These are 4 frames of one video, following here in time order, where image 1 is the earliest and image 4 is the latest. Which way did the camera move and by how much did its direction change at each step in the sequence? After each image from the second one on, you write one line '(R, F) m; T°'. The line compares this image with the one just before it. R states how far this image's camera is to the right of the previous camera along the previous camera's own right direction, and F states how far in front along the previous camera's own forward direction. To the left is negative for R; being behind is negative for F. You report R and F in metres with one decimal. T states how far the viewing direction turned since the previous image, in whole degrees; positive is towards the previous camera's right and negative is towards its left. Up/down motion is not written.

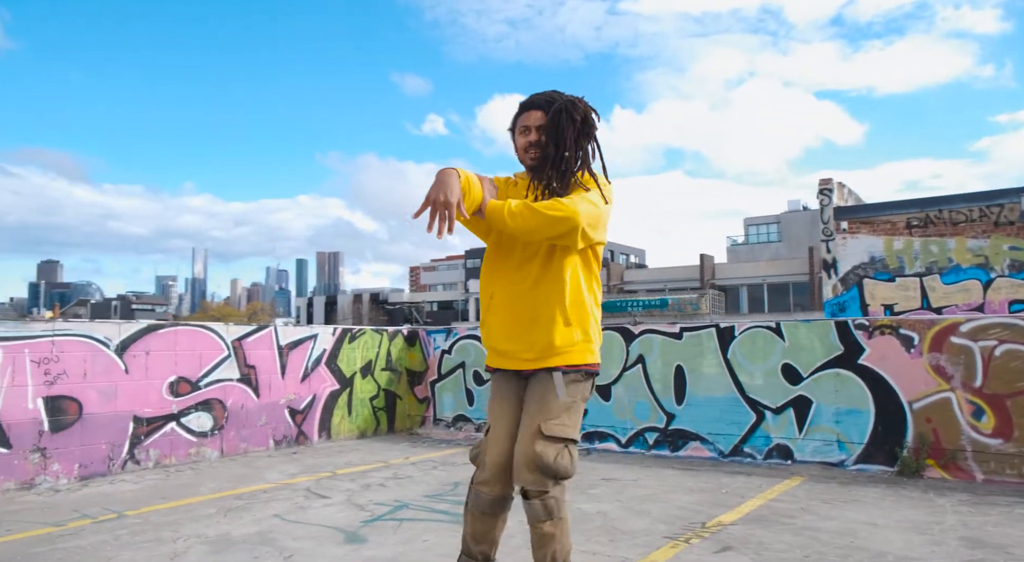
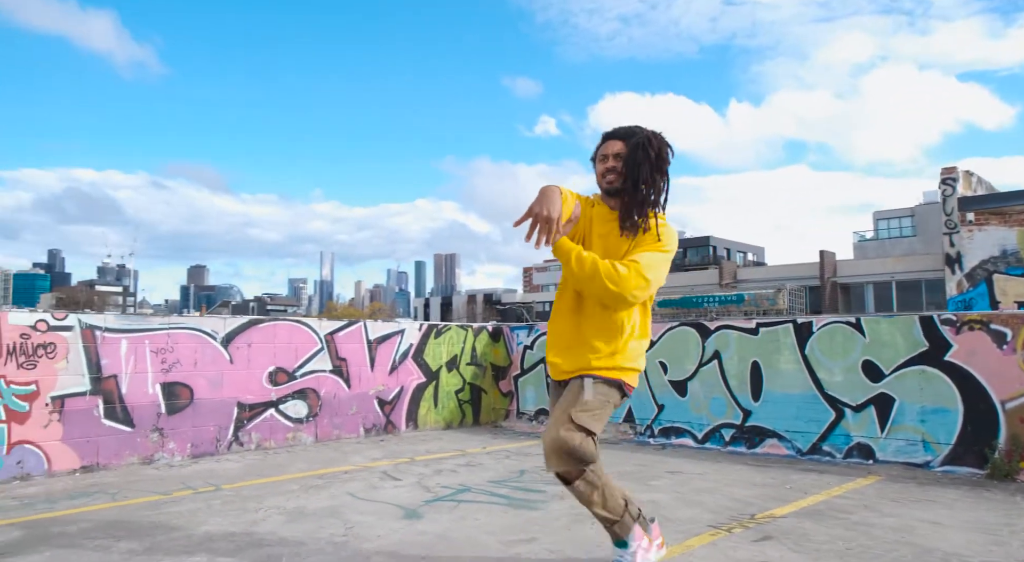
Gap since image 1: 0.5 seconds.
(+0.5, -0.2) m; -9°
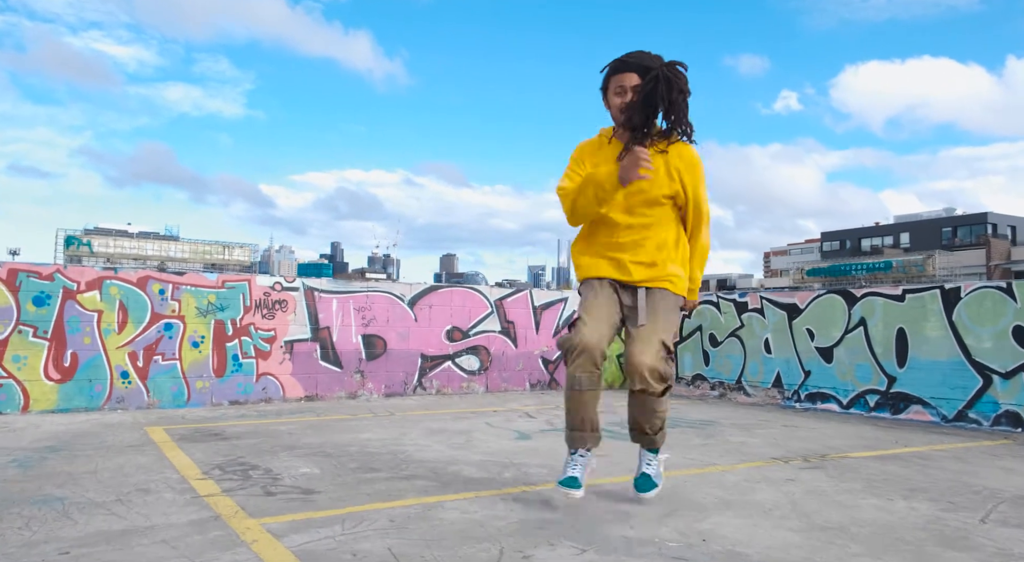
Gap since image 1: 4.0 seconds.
(+1.2, -0.8) m; -19°
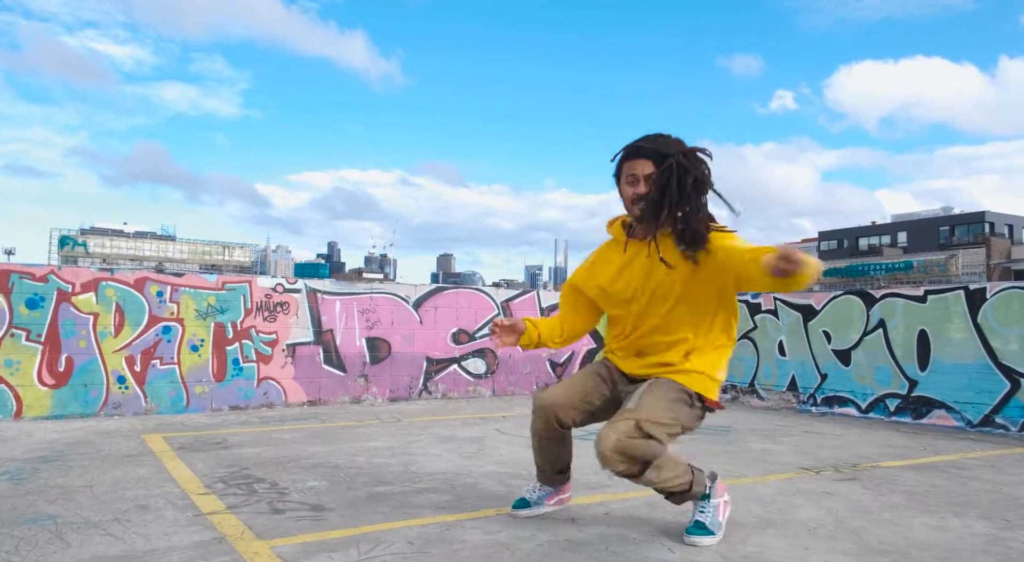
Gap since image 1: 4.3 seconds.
(-0.1, +0.2) m; 0°
